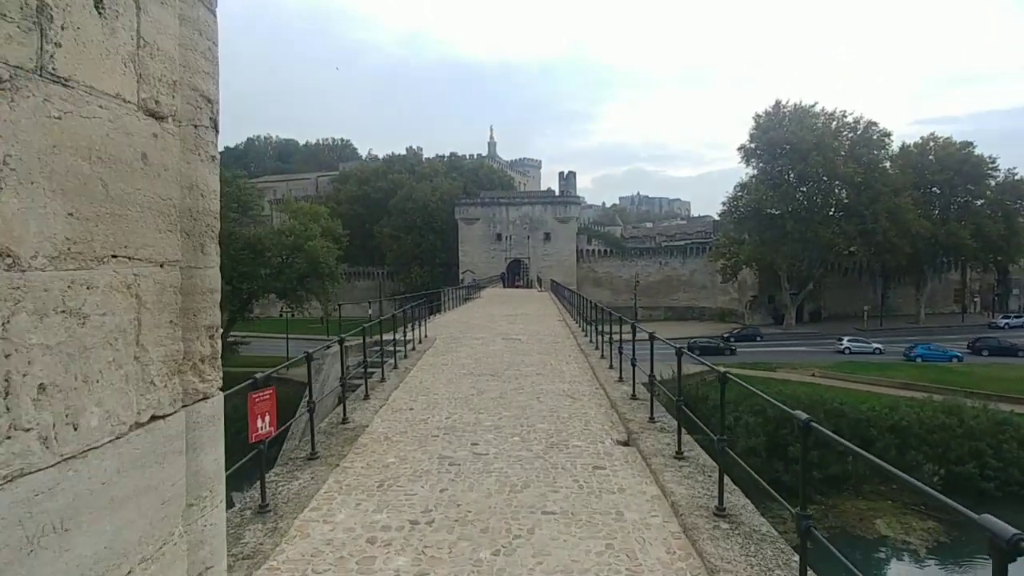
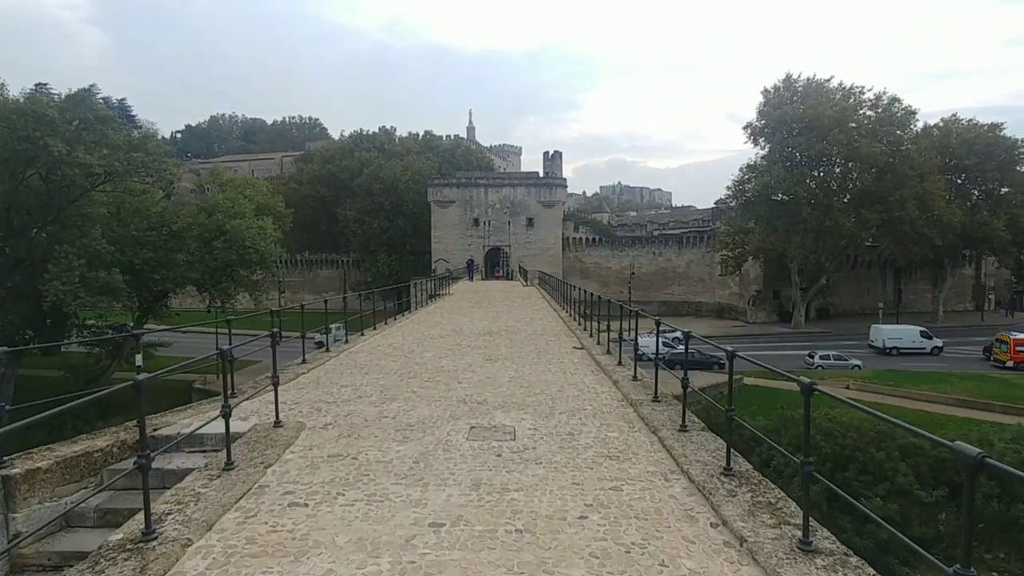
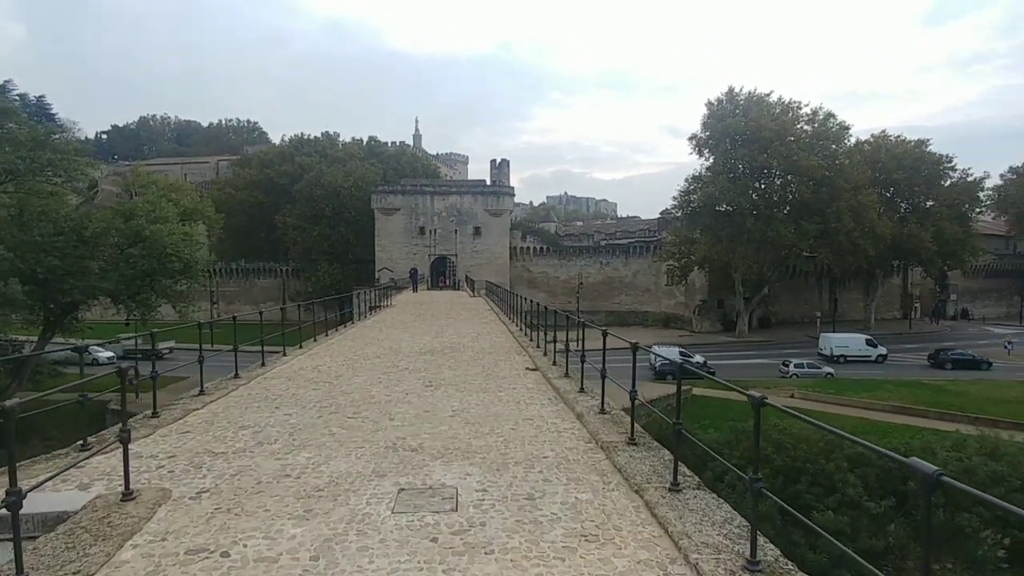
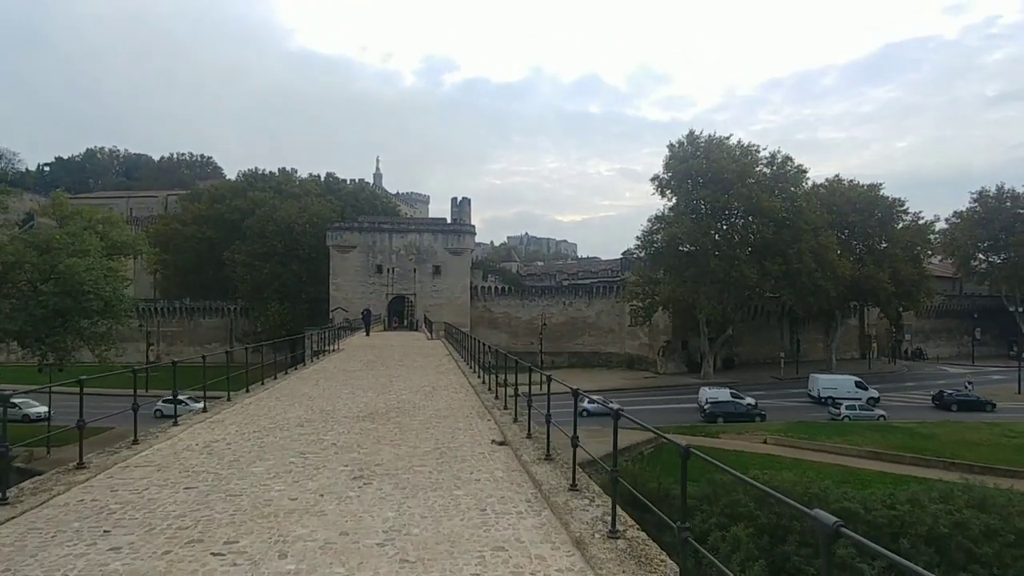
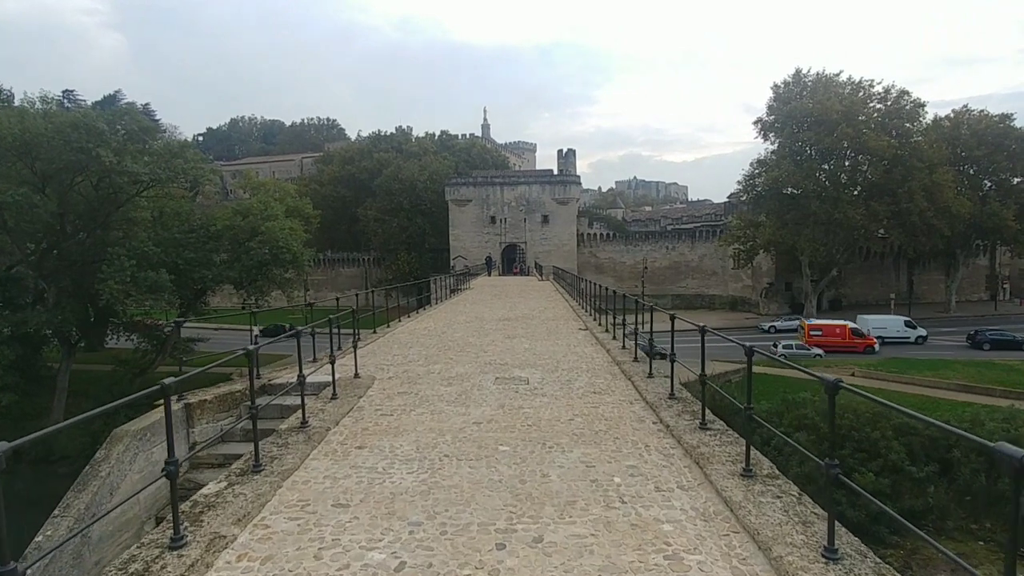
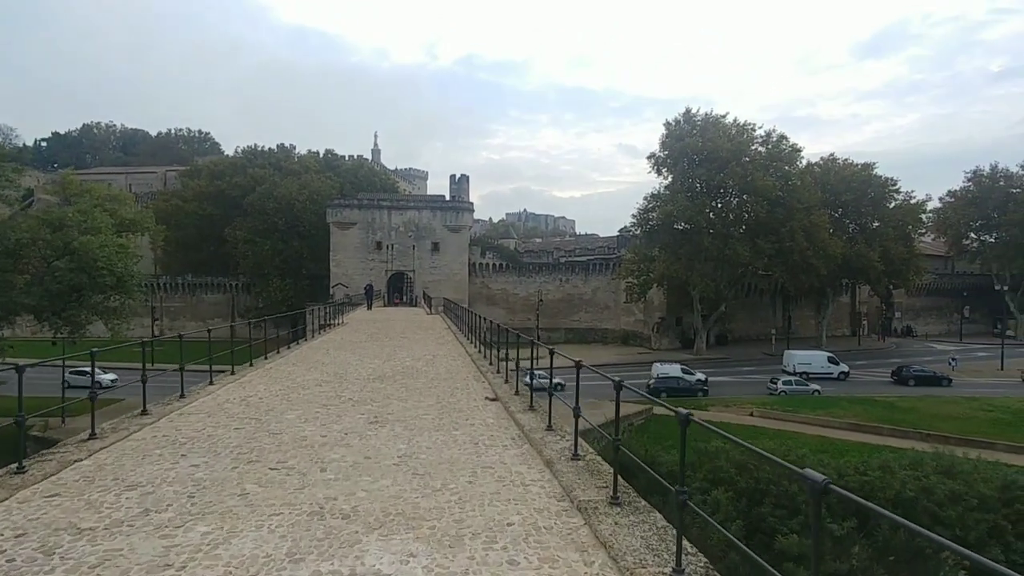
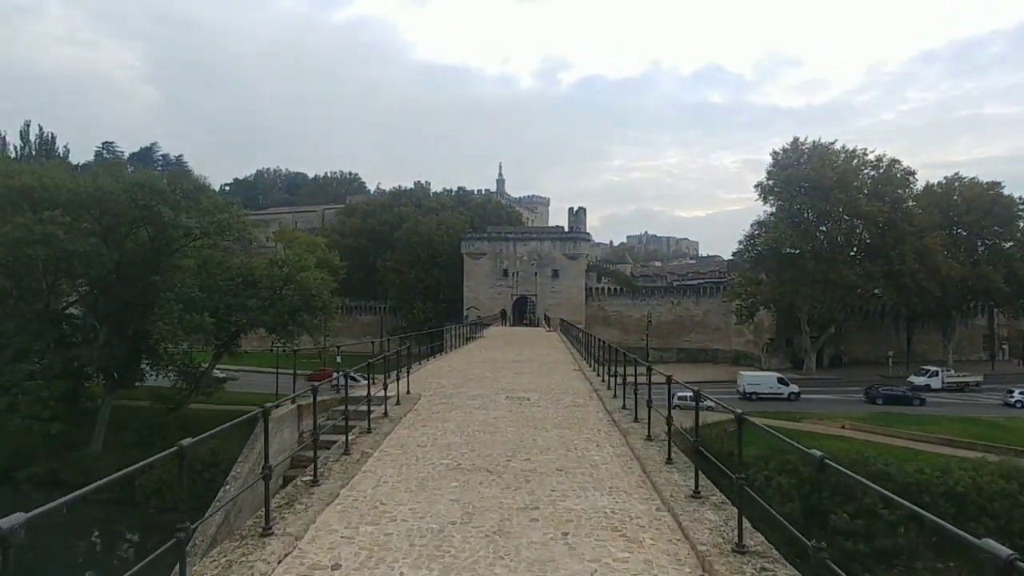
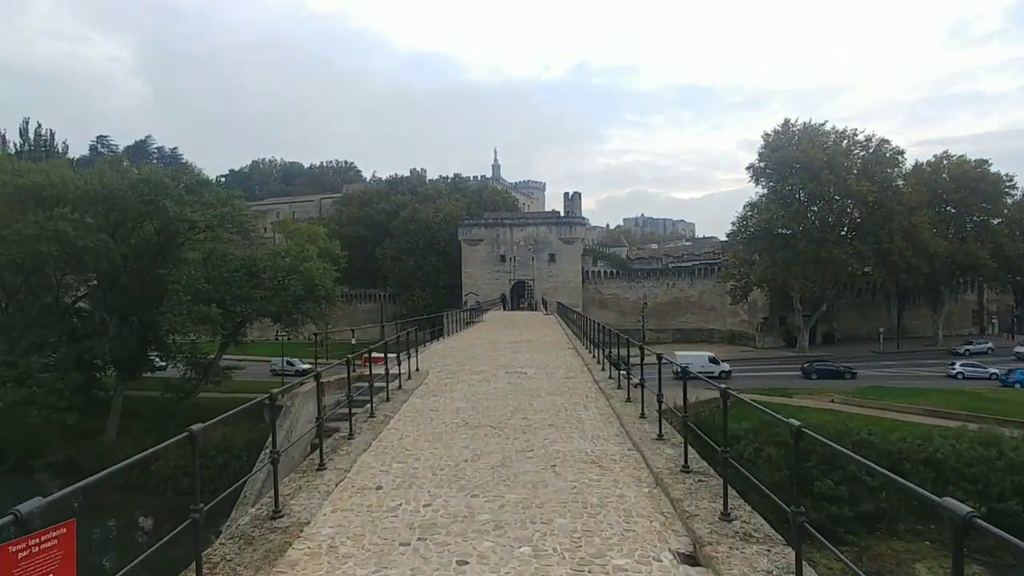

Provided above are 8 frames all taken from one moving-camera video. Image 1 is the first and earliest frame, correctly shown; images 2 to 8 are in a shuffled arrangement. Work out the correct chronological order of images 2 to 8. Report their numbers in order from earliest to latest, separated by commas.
8, 7, 5, 2, 3, 6, 4
